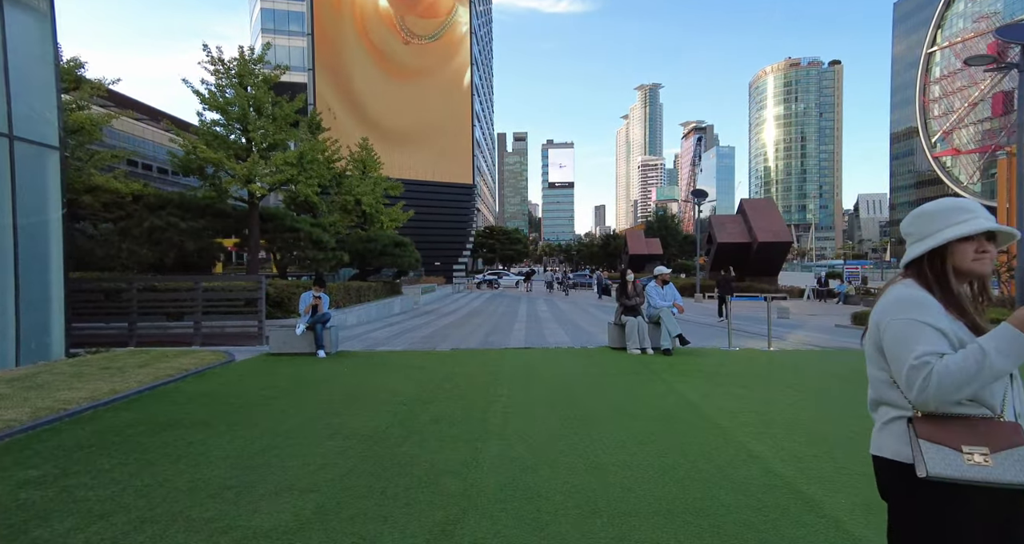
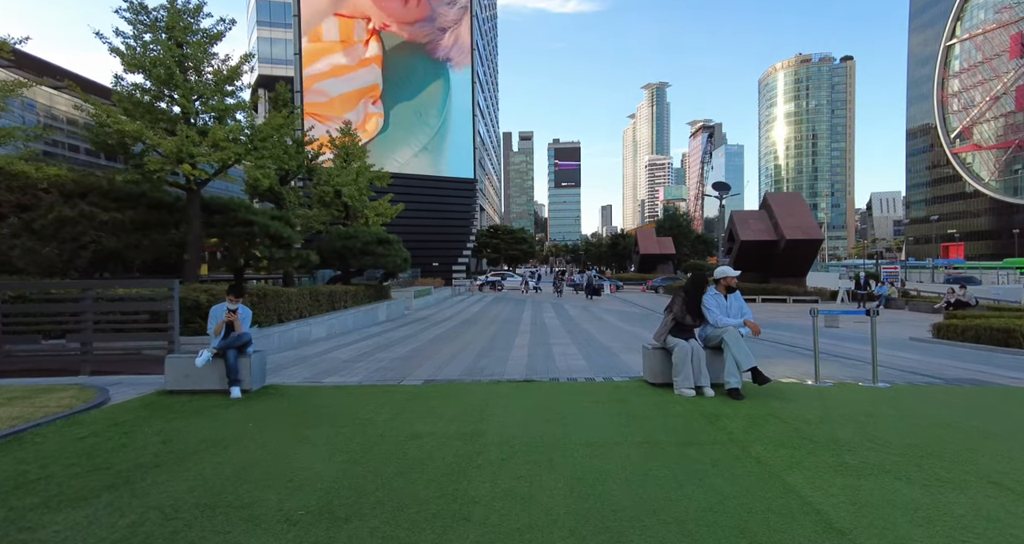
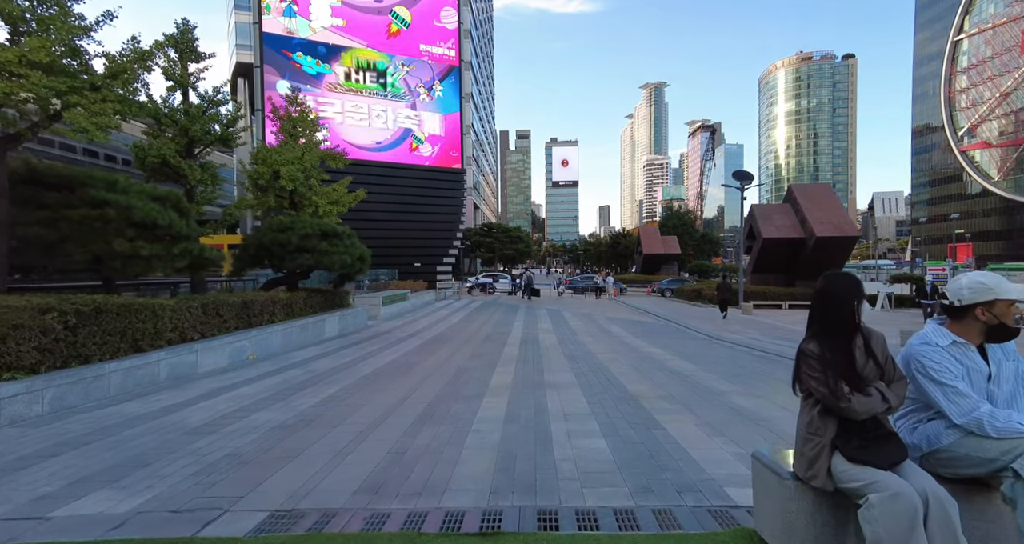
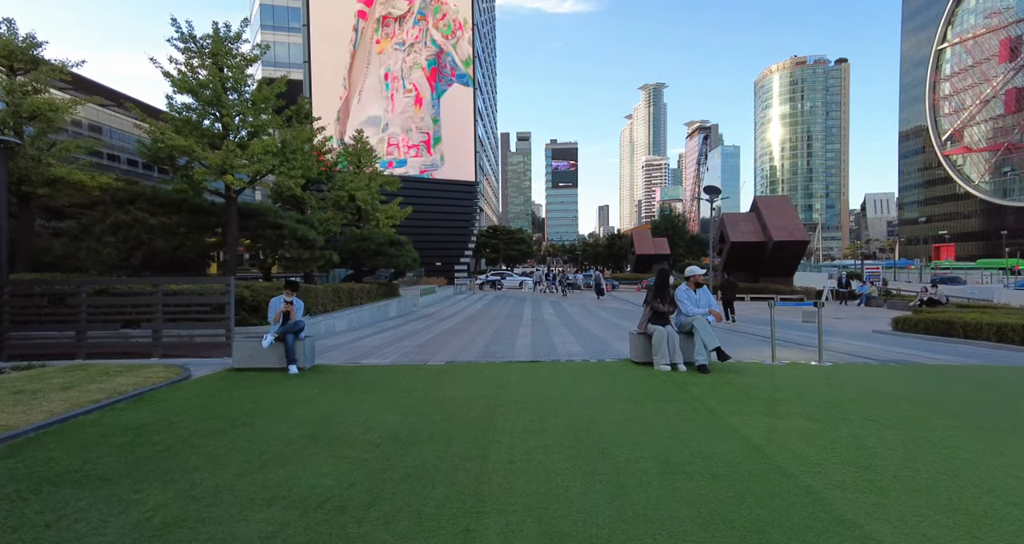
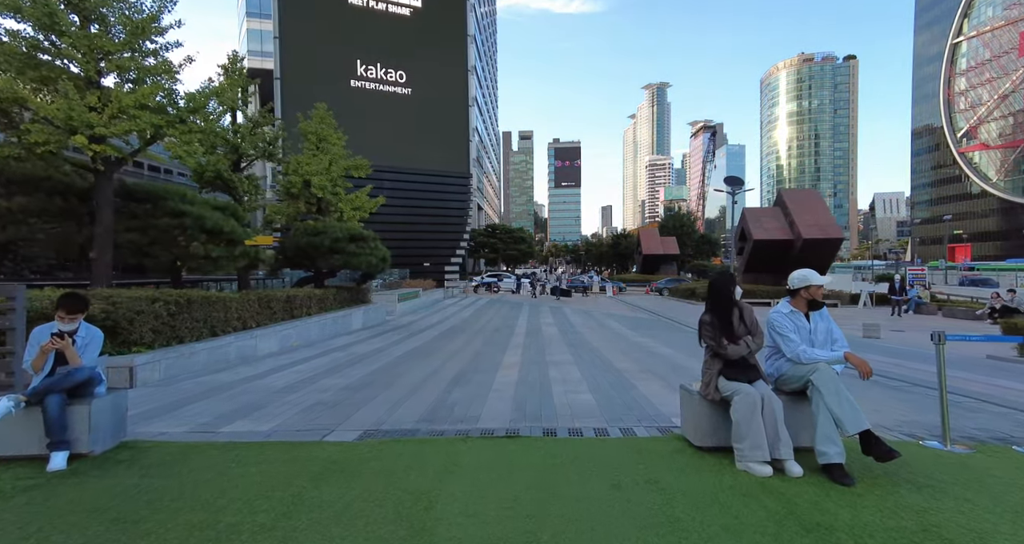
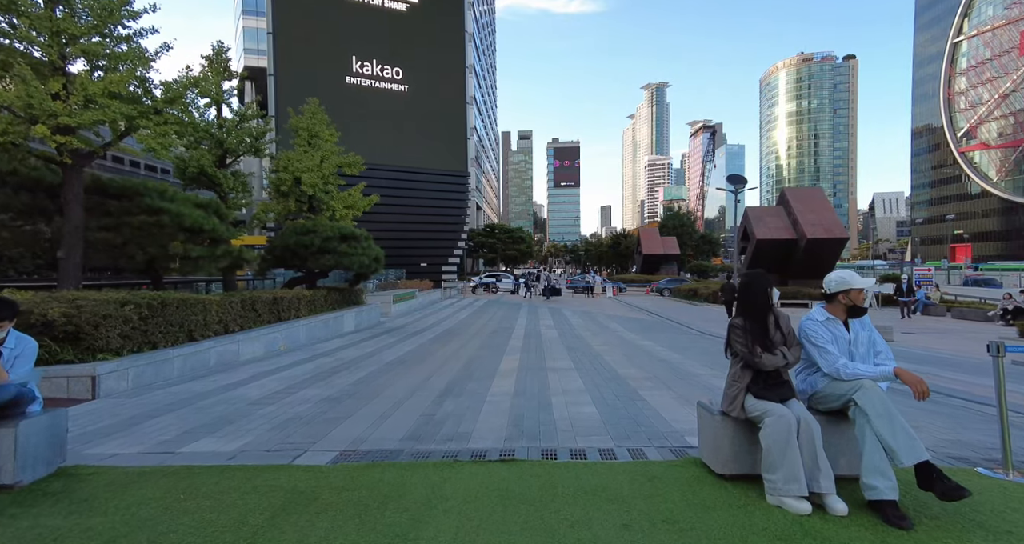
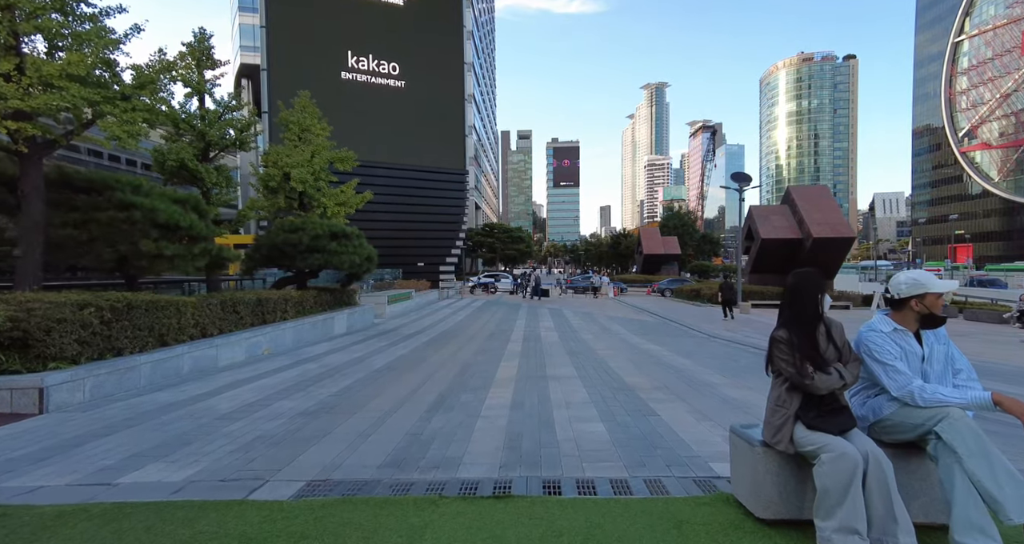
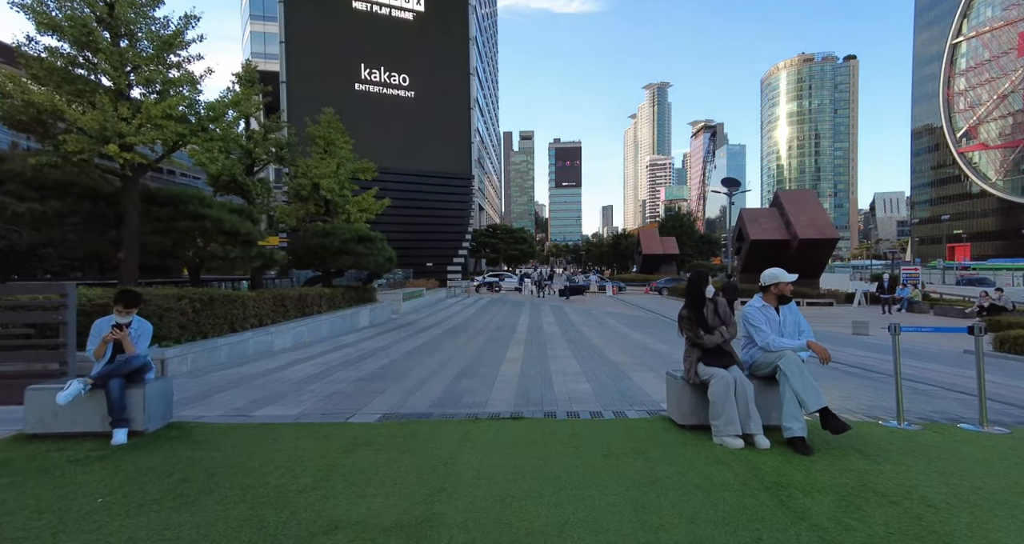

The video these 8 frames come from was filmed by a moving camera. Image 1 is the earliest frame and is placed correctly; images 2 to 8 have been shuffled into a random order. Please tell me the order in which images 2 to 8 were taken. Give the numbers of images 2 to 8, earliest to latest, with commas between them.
4, 2, 8, 5, 6, 7, 3
